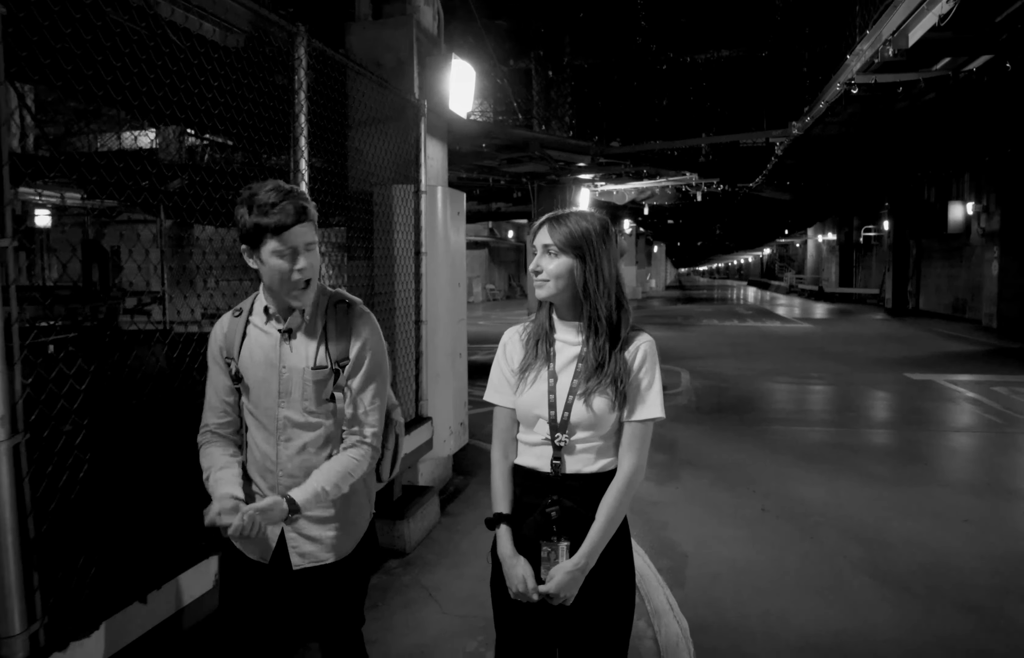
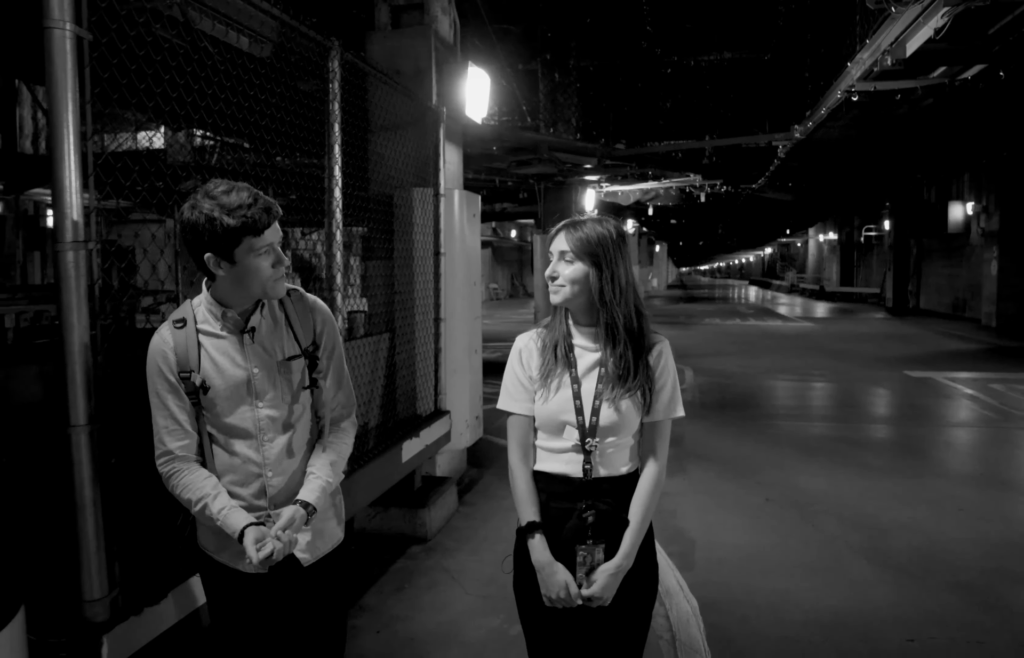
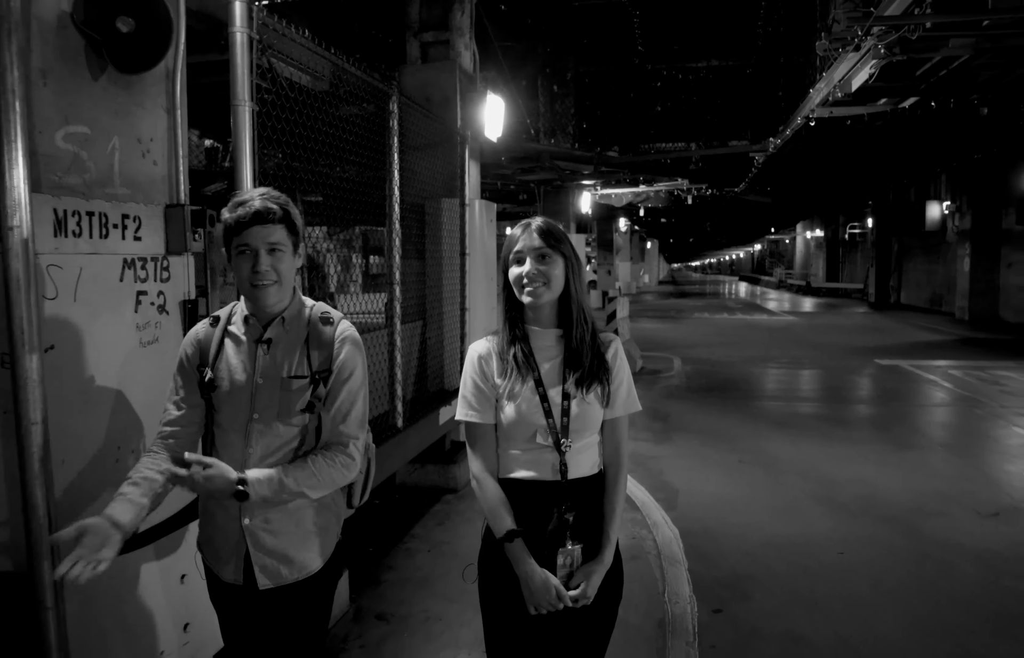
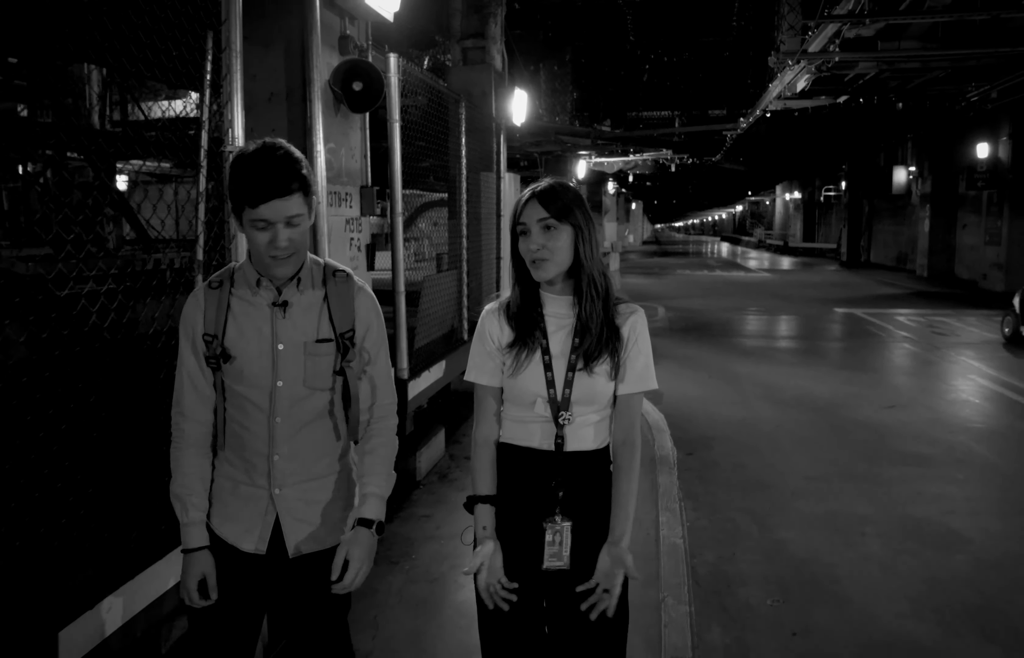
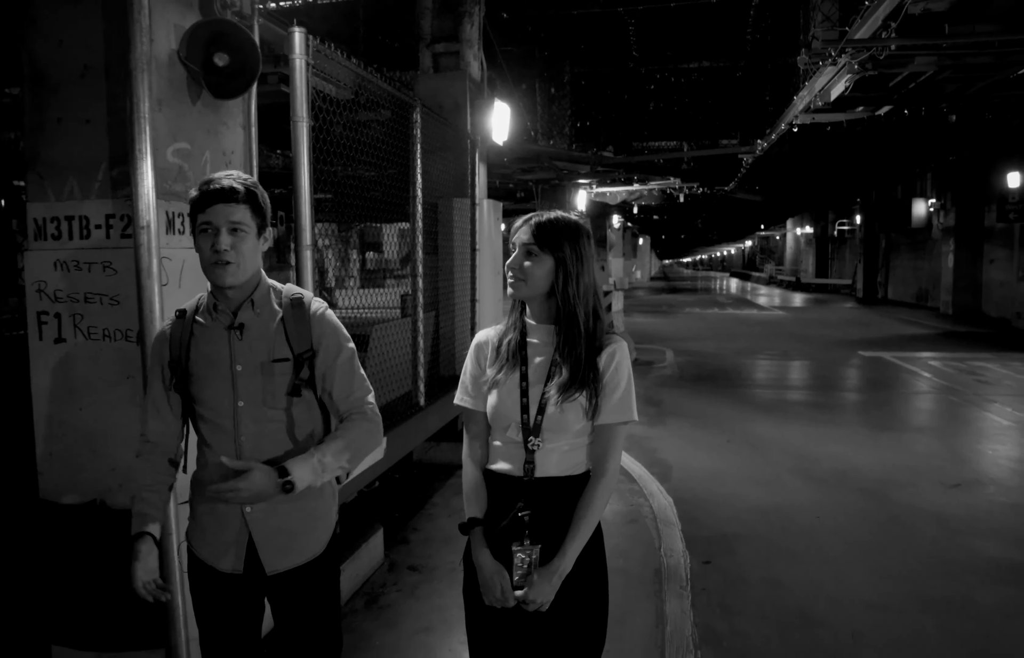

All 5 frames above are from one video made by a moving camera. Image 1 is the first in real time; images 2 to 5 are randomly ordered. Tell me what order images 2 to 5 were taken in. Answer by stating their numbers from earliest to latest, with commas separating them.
2, 3, 5, 4
